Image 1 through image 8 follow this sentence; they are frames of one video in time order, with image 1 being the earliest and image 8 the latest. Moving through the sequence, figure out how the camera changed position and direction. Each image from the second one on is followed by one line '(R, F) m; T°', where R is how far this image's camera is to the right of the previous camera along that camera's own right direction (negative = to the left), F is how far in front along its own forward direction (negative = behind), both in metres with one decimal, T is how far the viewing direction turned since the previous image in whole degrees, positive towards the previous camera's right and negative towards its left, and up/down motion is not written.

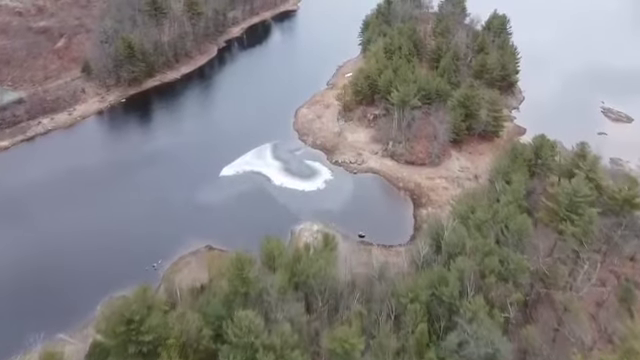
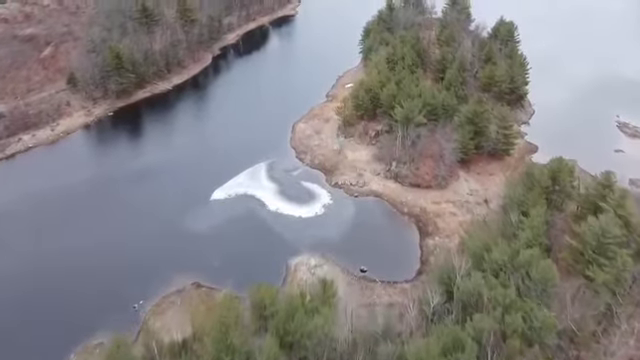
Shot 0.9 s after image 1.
(+0.1, +3.5) m; 0°
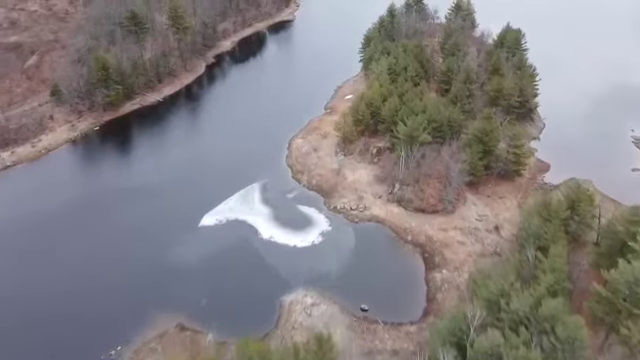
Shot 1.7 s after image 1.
(+0.1, +3.4) m; 0°
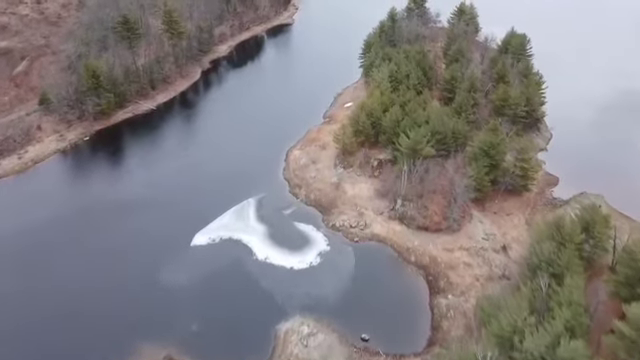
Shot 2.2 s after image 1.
(+0.1, +2.2) m; 0°
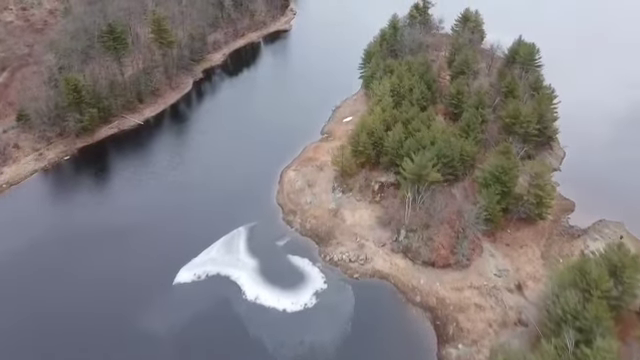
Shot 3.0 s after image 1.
(+0.2, +3.7) m; 0°
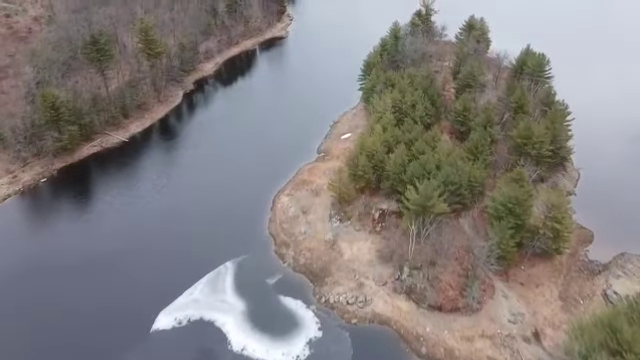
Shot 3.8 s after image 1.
(+0.3, +3.7) m; 0°
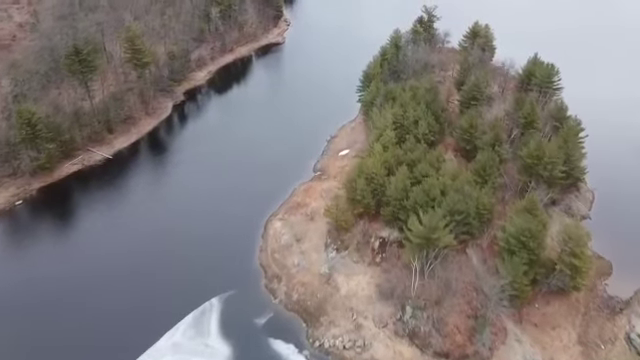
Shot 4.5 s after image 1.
(+0.3, +3.3) m; 0°
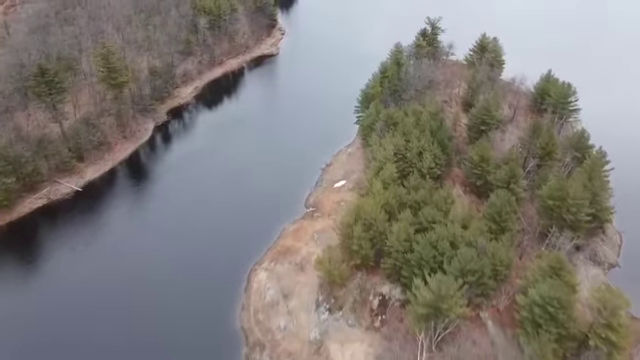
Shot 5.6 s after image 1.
(+0.5, +5.3) m; 0°
